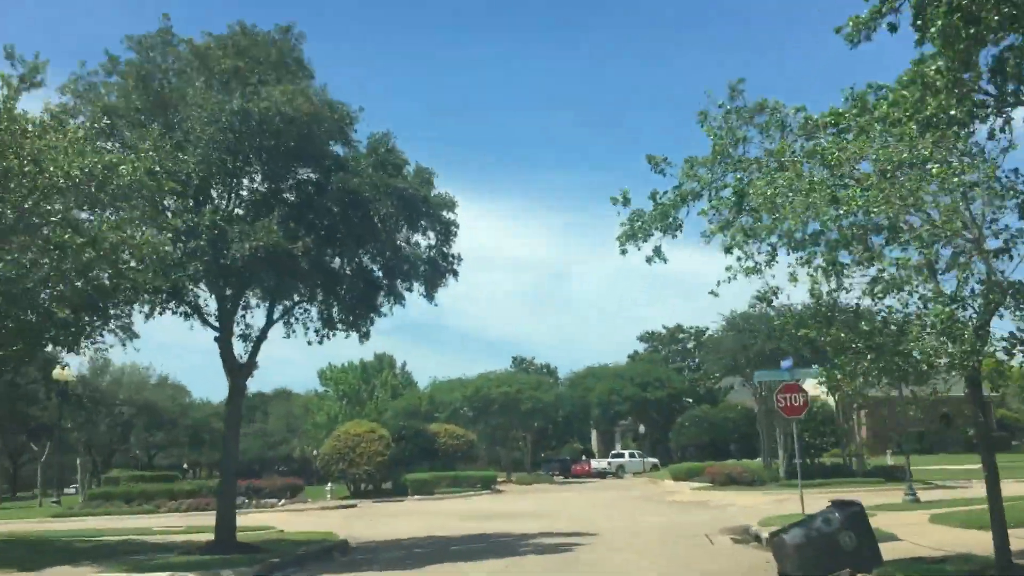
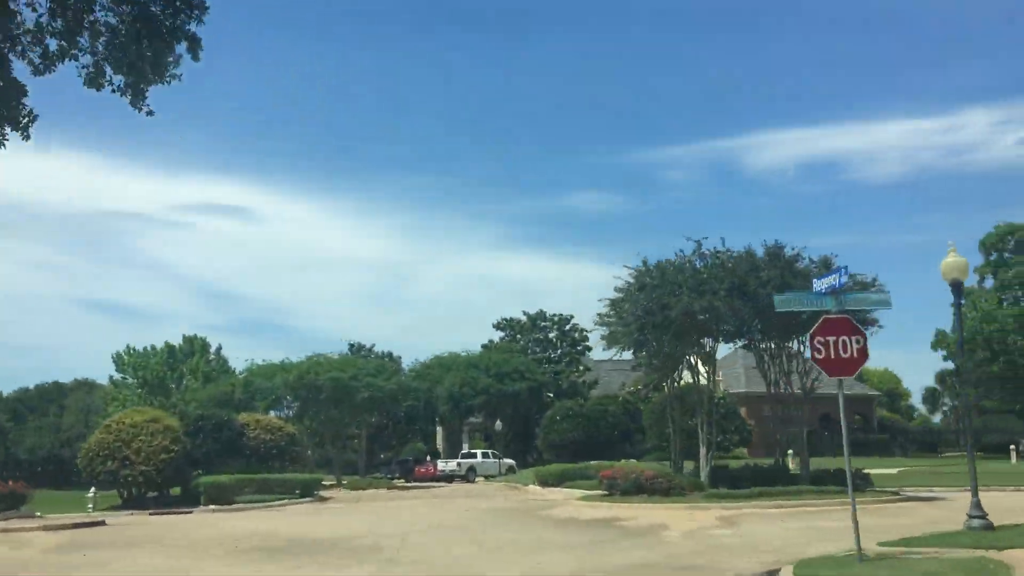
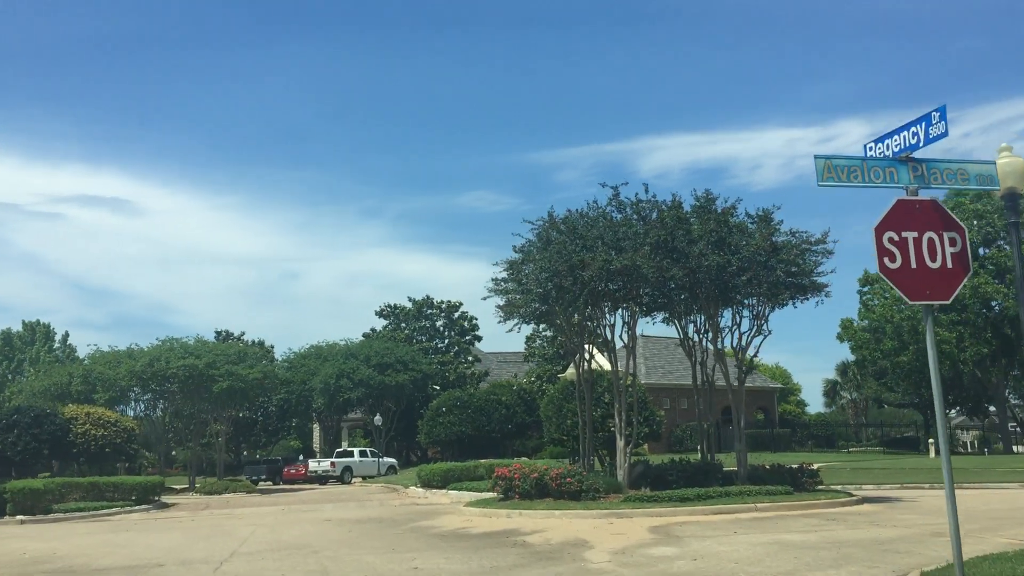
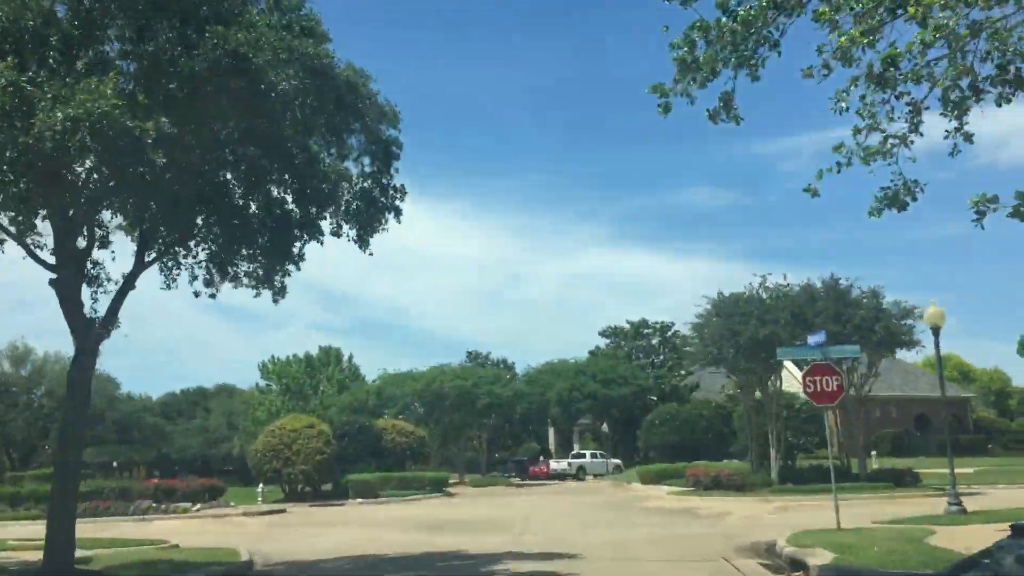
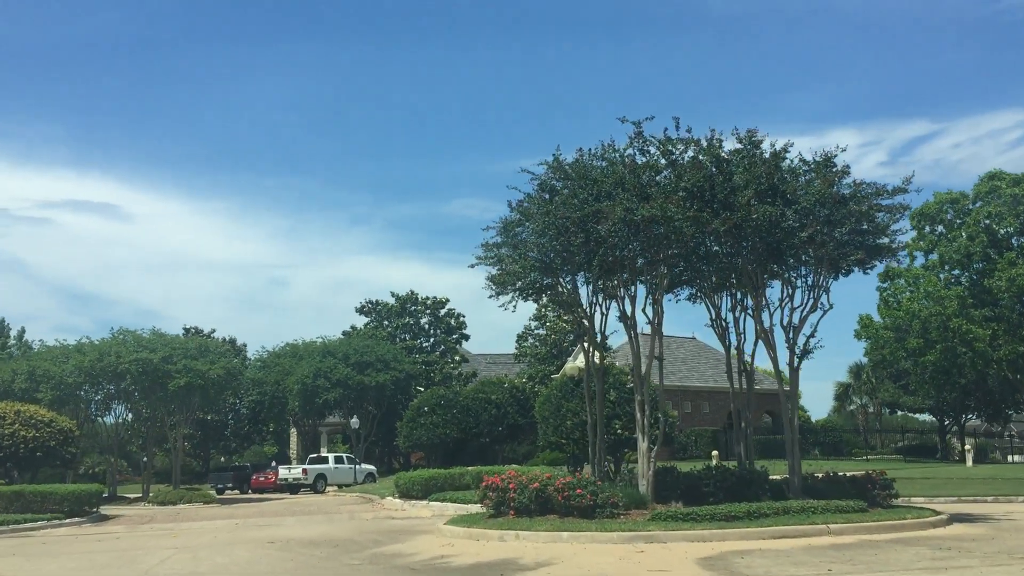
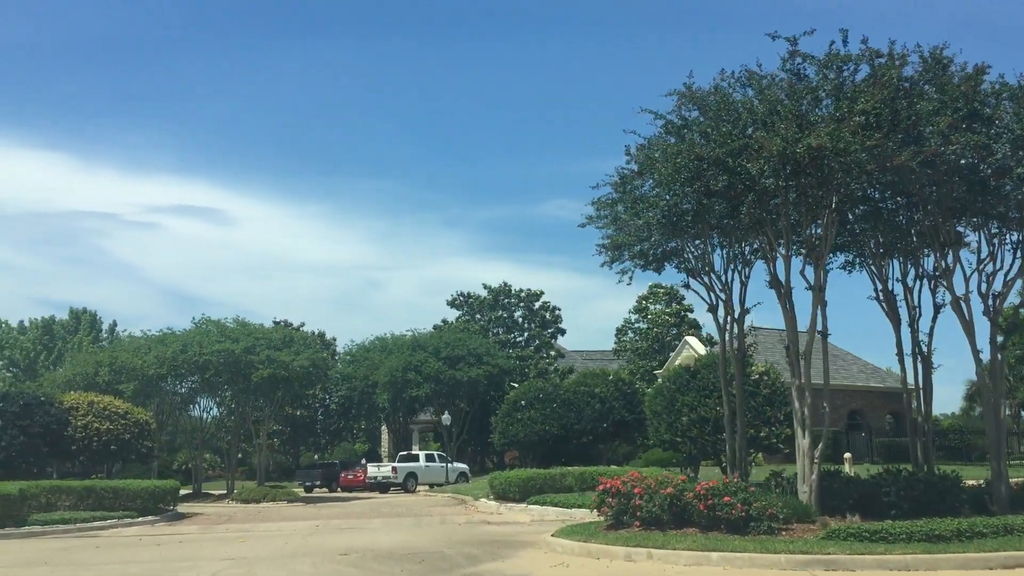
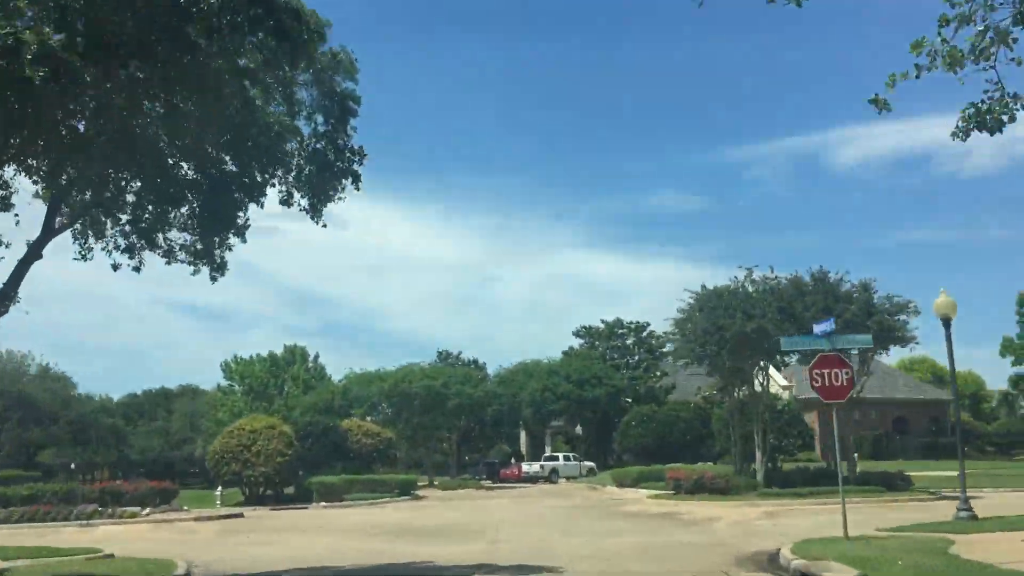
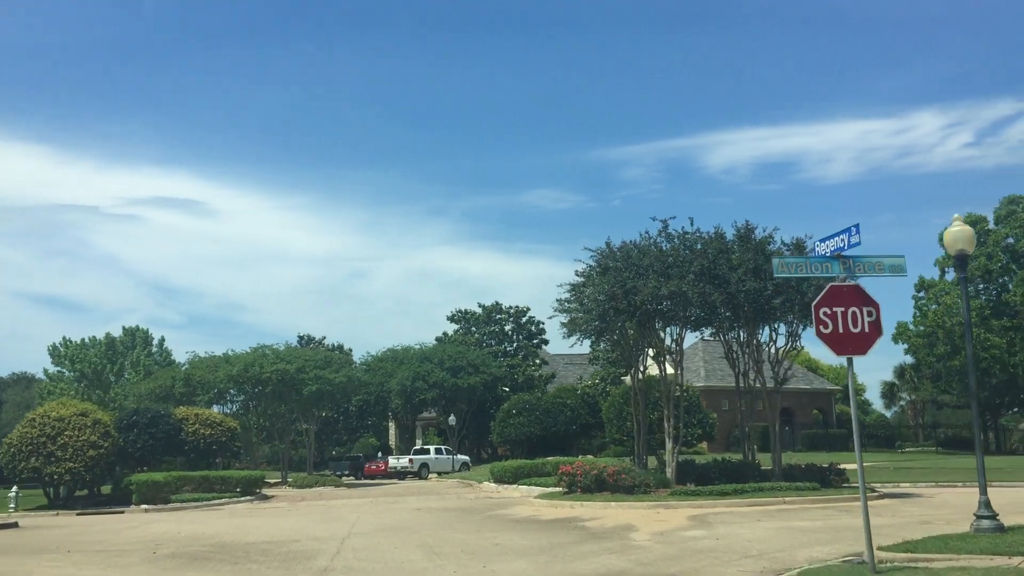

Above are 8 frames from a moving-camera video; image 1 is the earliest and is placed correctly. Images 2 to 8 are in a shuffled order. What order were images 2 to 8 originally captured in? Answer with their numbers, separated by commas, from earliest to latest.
4, 7, 2, 8, 3, 5, 6
